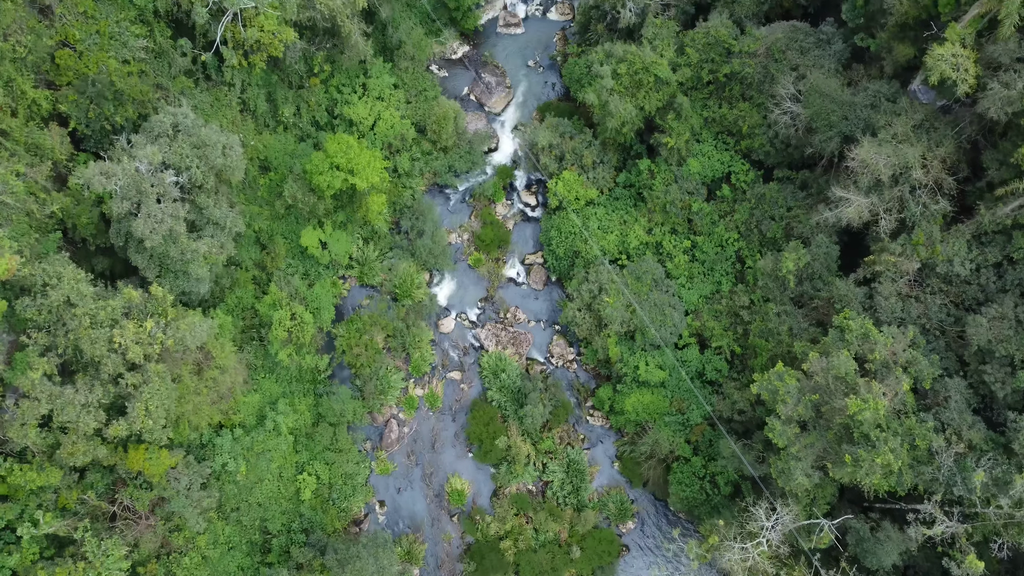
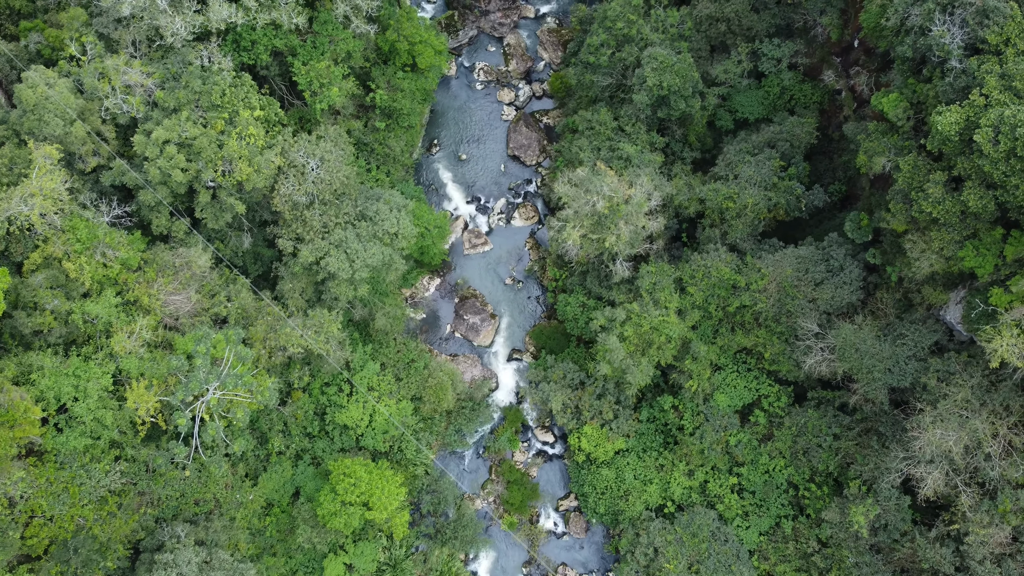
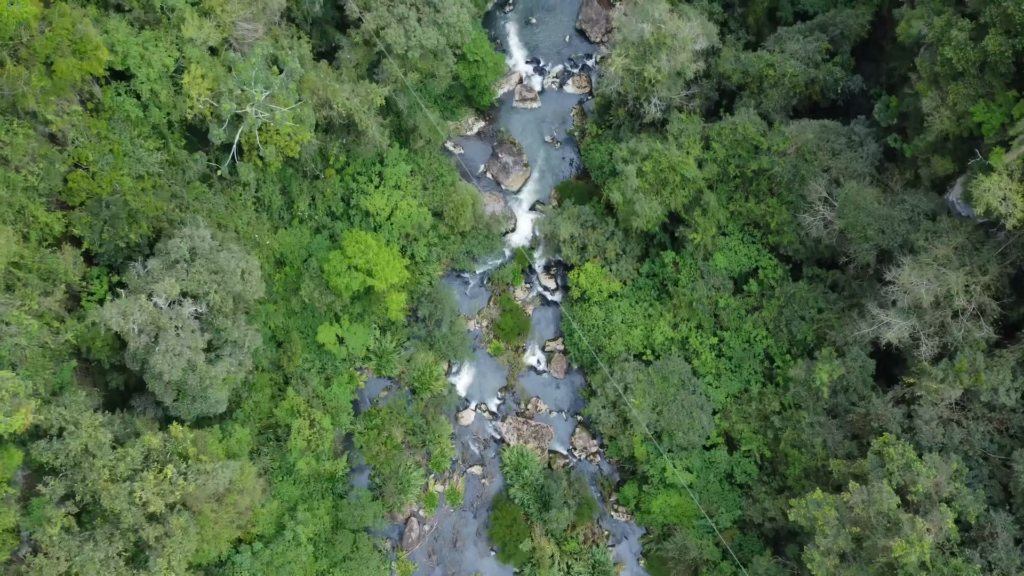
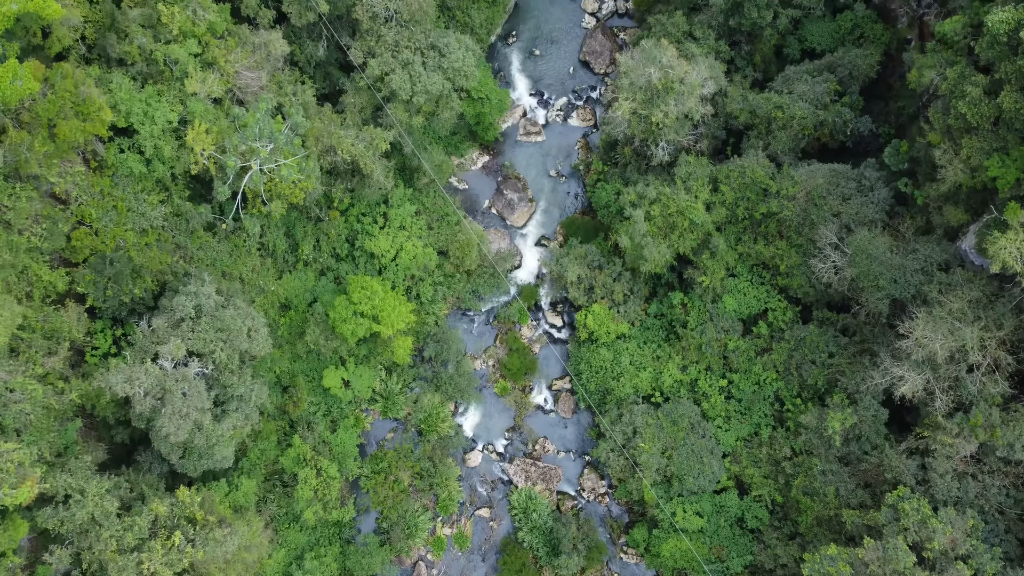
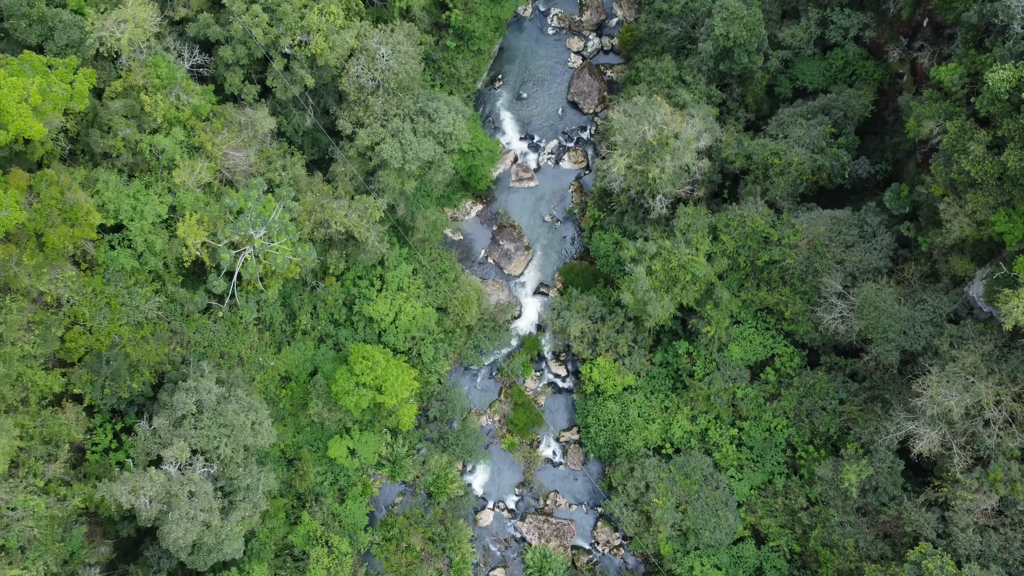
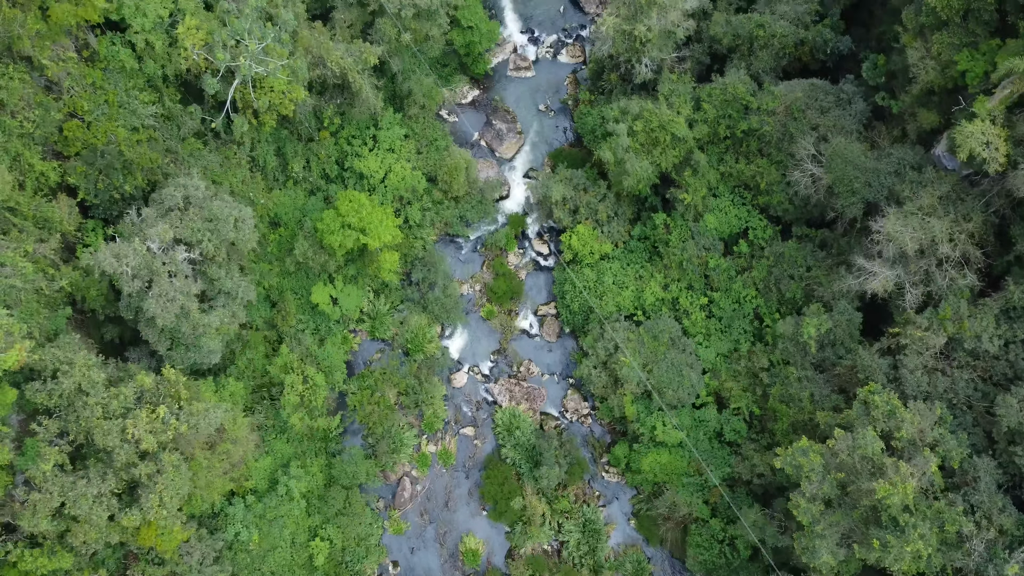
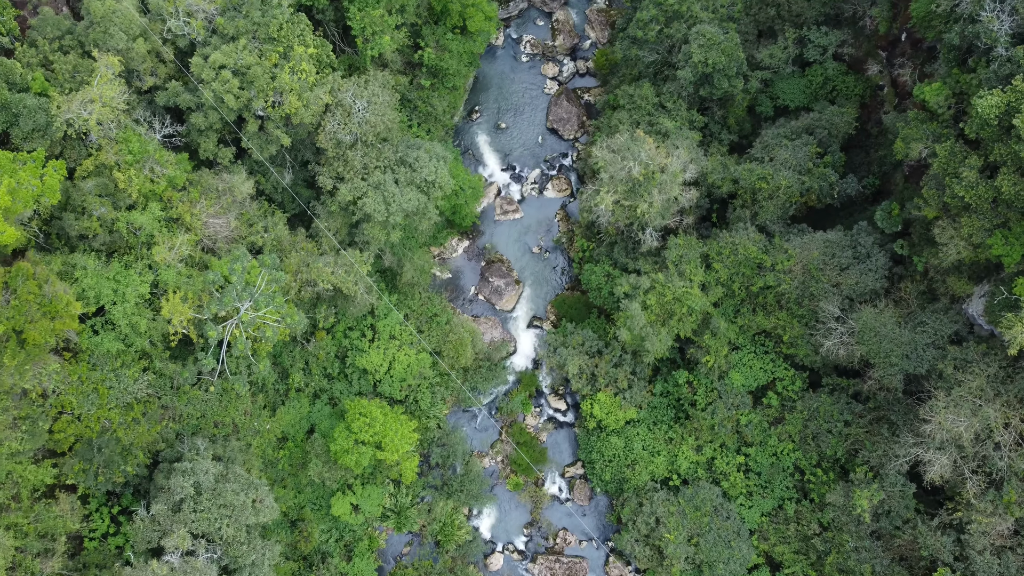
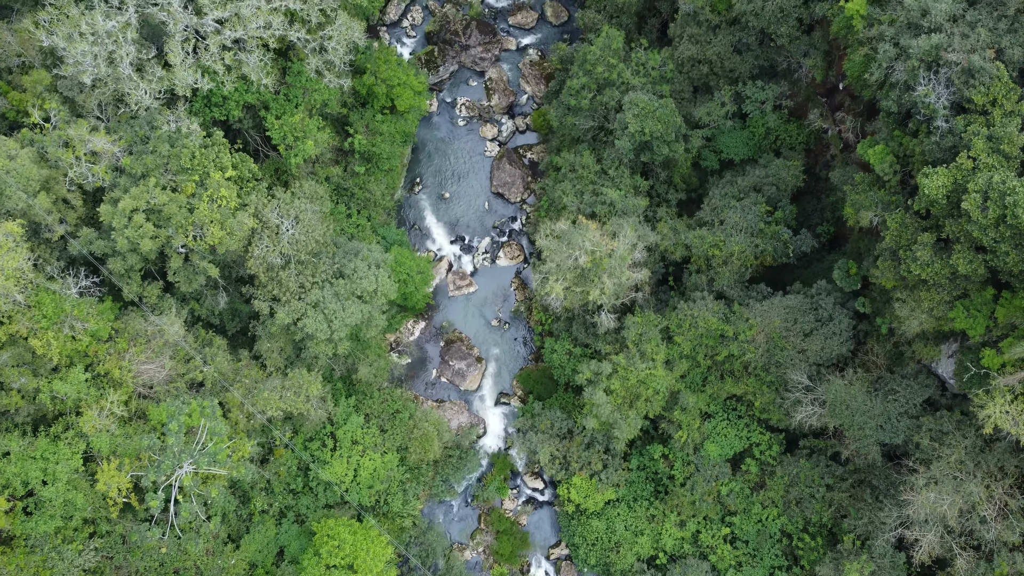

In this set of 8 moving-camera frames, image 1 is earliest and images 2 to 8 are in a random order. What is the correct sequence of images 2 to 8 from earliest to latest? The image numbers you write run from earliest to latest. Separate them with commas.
6, 3, 4, 5, 7, 2, 8
